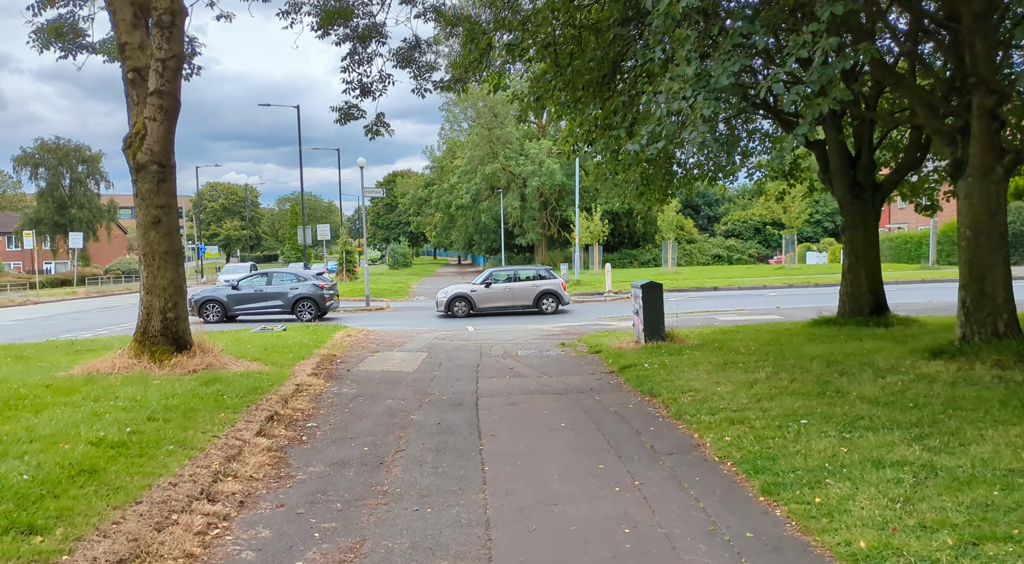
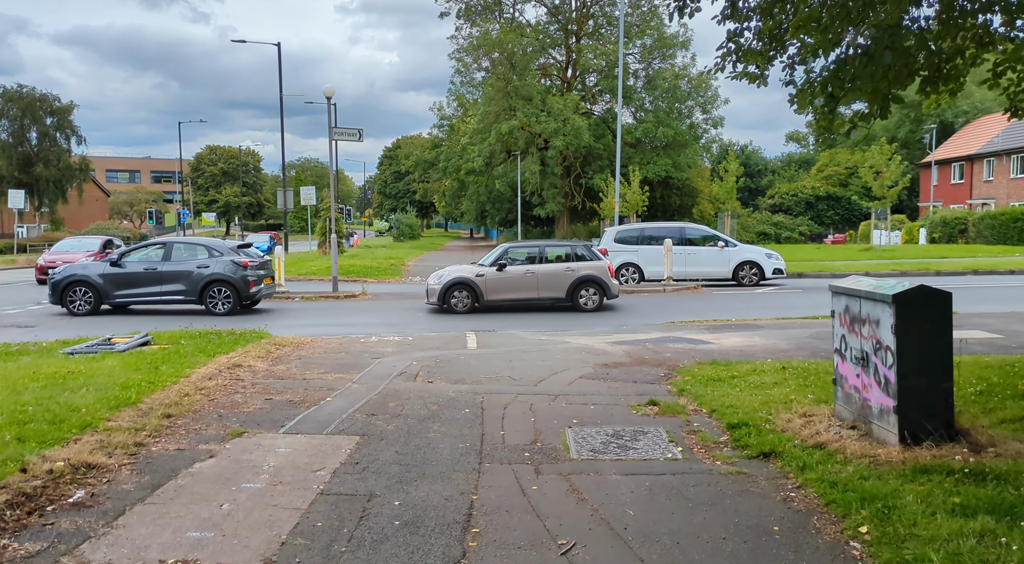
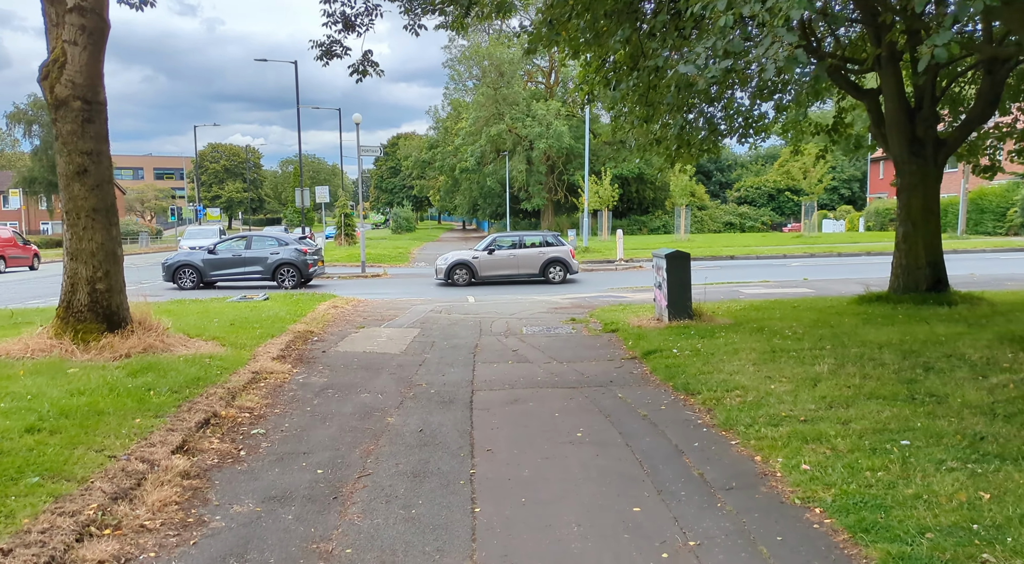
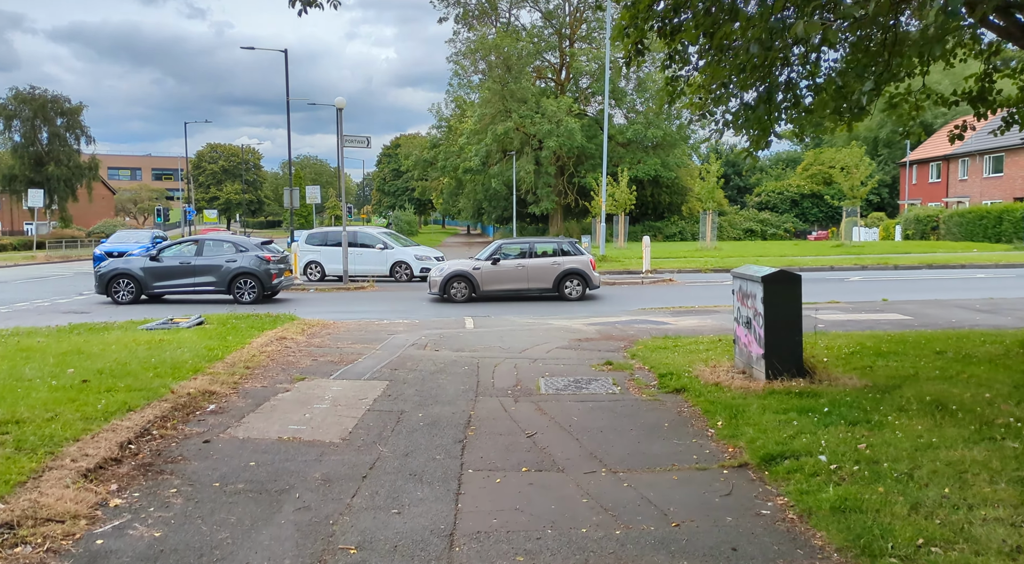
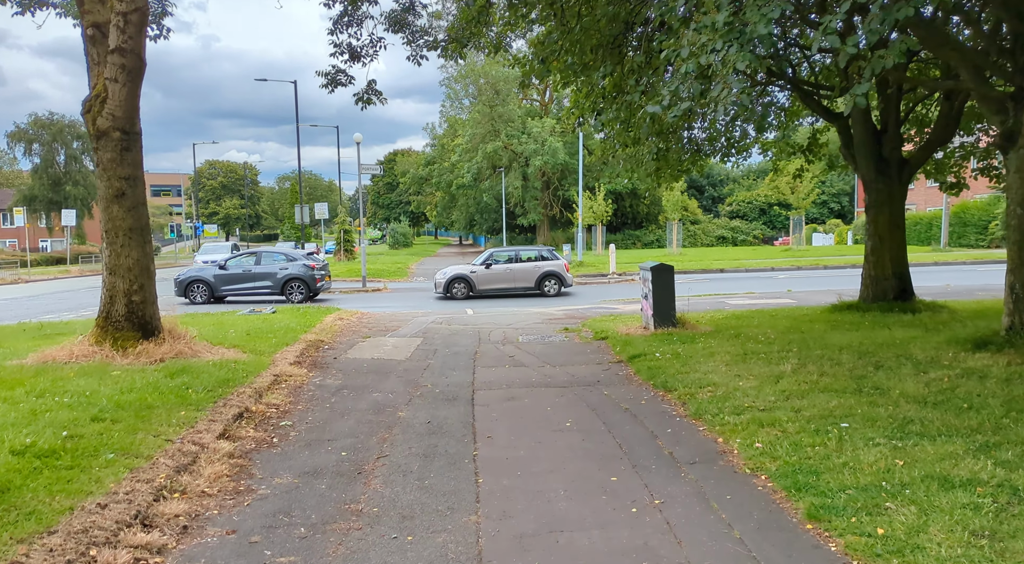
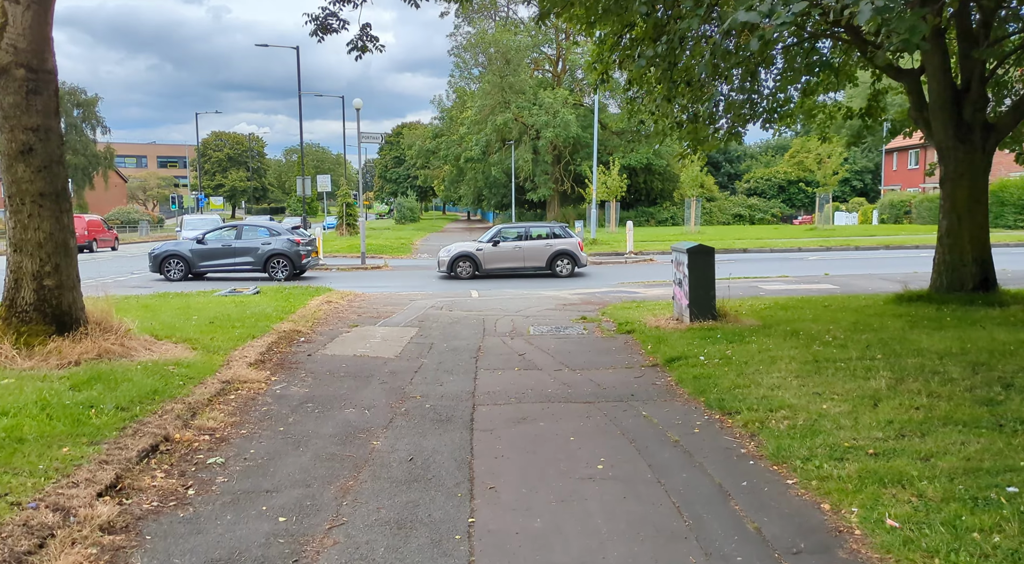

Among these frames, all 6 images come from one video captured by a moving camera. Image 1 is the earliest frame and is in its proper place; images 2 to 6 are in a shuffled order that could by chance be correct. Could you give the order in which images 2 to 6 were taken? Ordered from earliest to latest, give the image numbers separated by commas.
5, 3, 6, 4, 2
